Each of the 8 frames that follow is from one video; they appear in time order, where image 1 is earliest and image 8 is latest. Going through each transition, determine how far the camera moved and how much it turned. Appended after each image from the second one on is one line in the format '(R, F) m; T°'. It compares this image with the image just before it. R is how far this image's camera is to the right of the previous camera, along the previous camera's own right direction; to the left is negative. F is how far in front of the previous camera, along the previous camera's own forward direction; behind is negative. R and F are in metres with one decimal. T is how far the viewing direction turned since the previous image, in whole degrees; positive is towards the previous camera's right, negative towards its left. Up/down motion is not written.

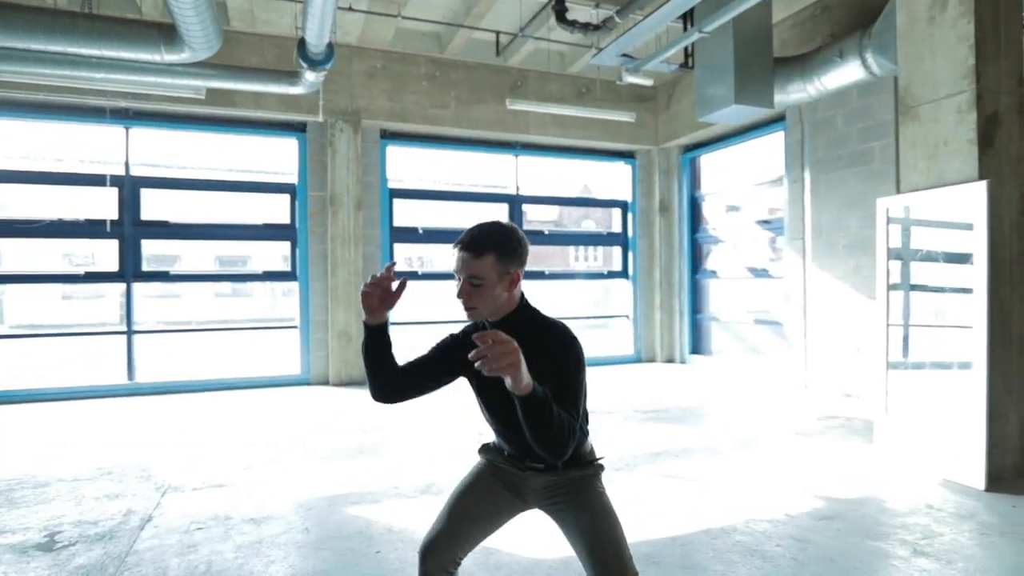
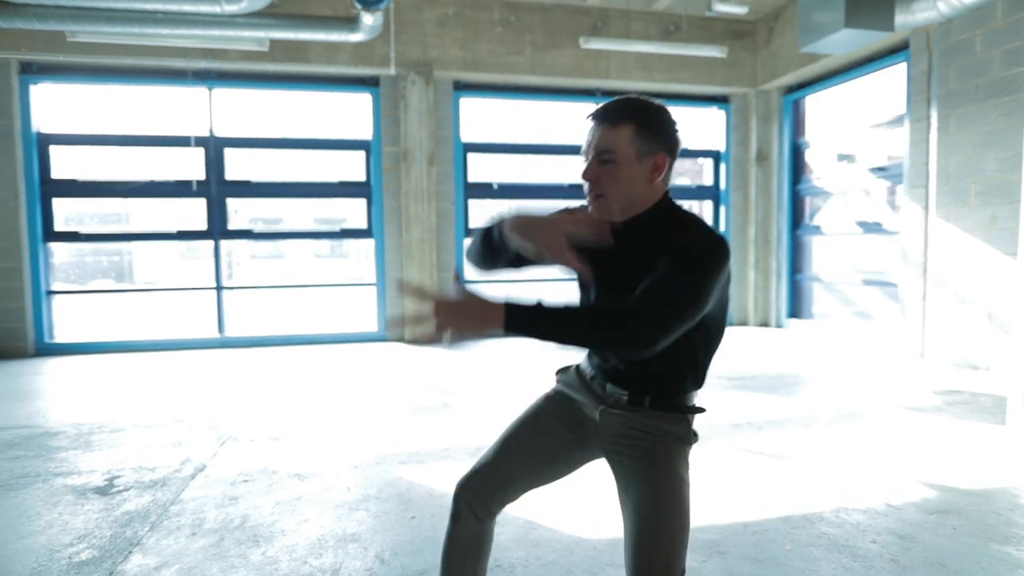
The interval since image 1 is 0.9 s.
(+0.2, +0.3) m; -9°
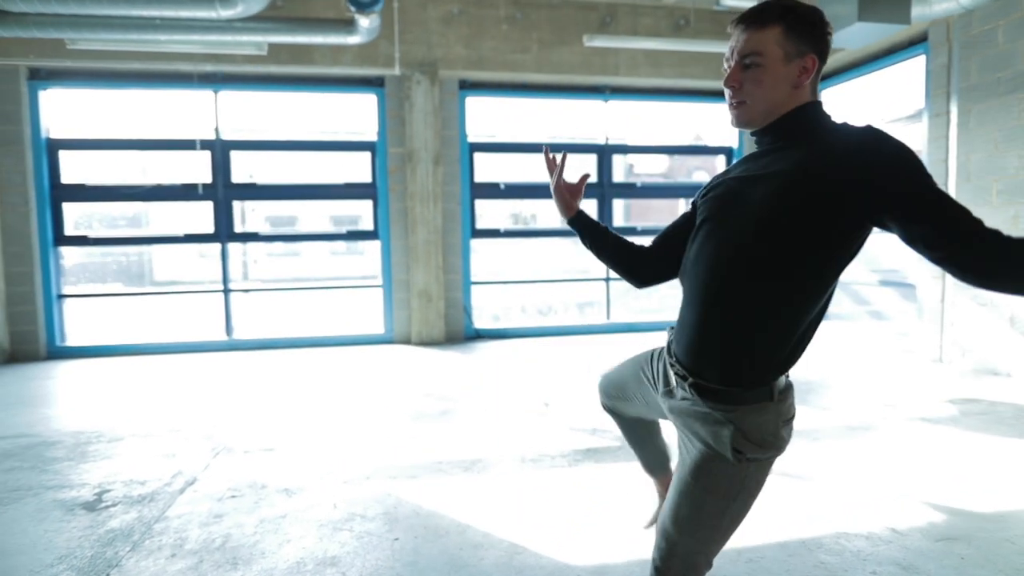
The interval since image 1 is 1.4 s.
(+0.1, +0.1) m; -2°
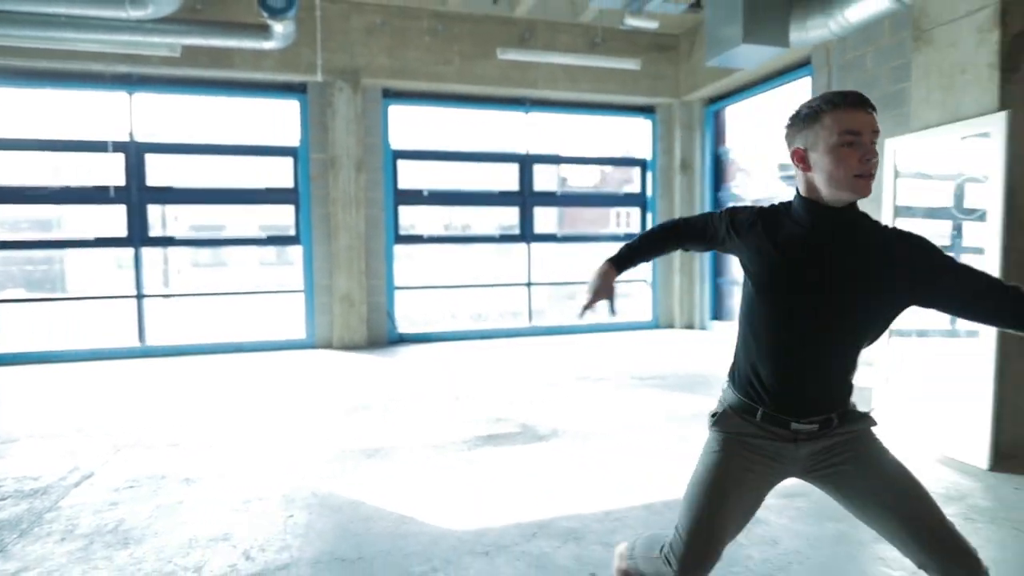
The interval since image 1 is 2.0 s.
(+0.2, -0.2) m; +6°
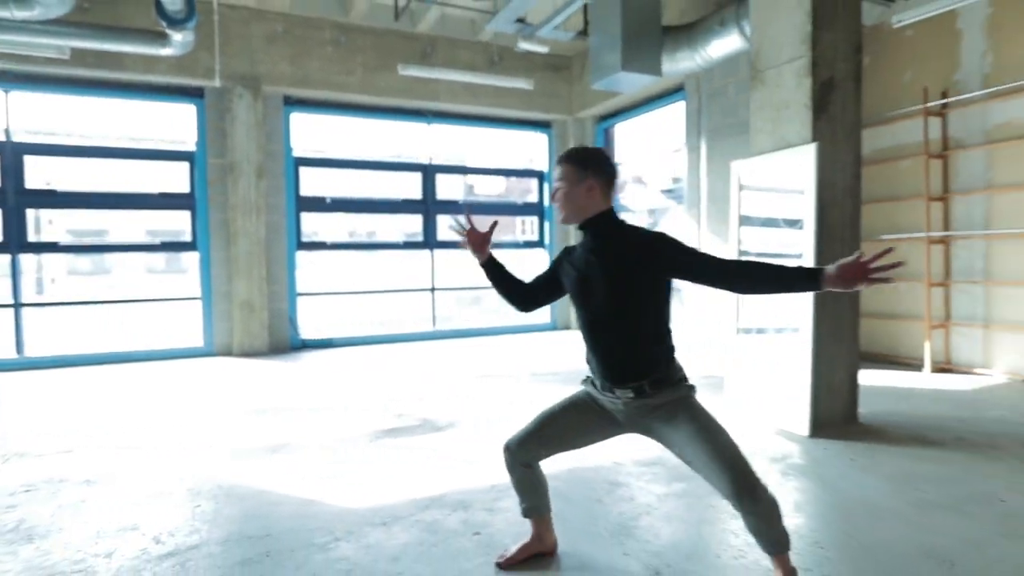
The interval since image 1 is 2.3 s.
(+0.1, -0.4) m; +9°
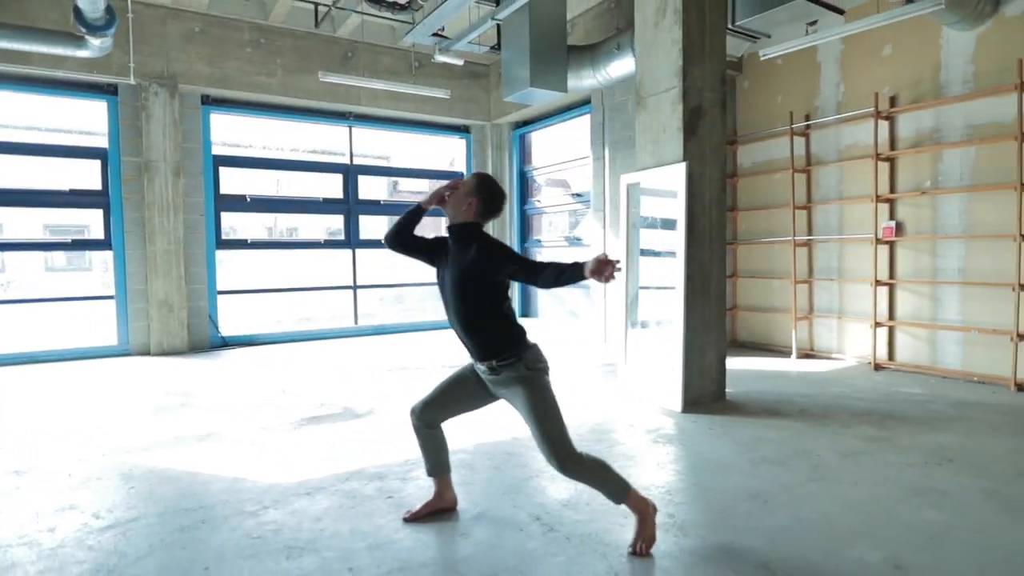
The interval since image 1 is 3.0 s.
(+0.1, -0.5) m; +7°
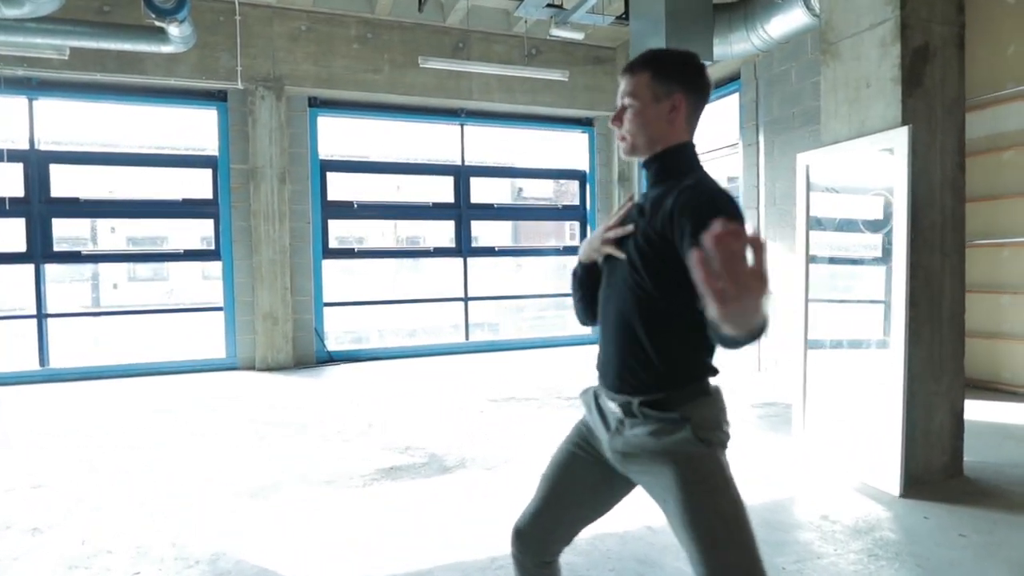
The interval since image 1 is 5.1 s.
(0.0, +1.1) m; -12°
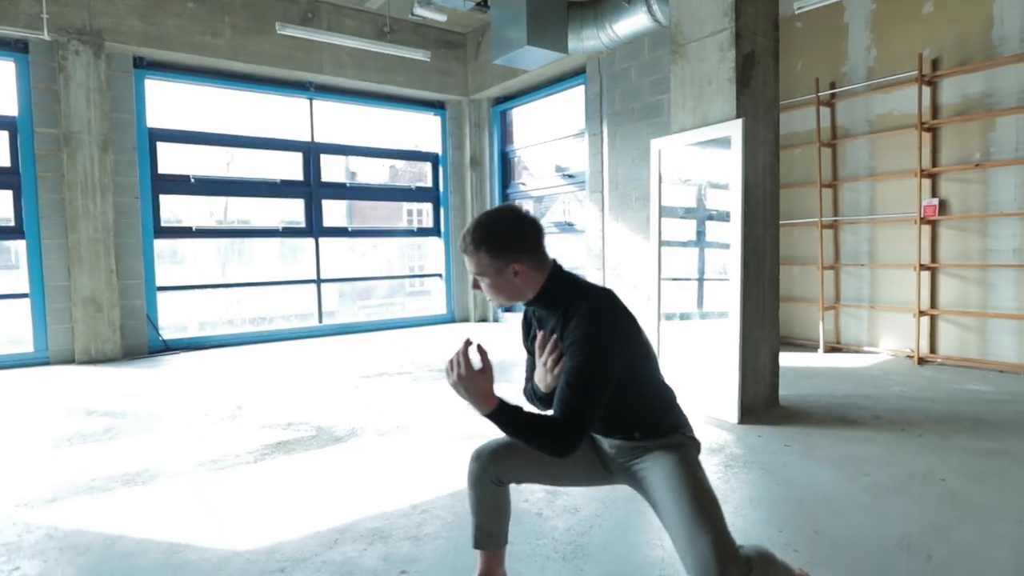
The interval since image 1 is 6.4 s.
(-0.4, -0.1) m; +16°
